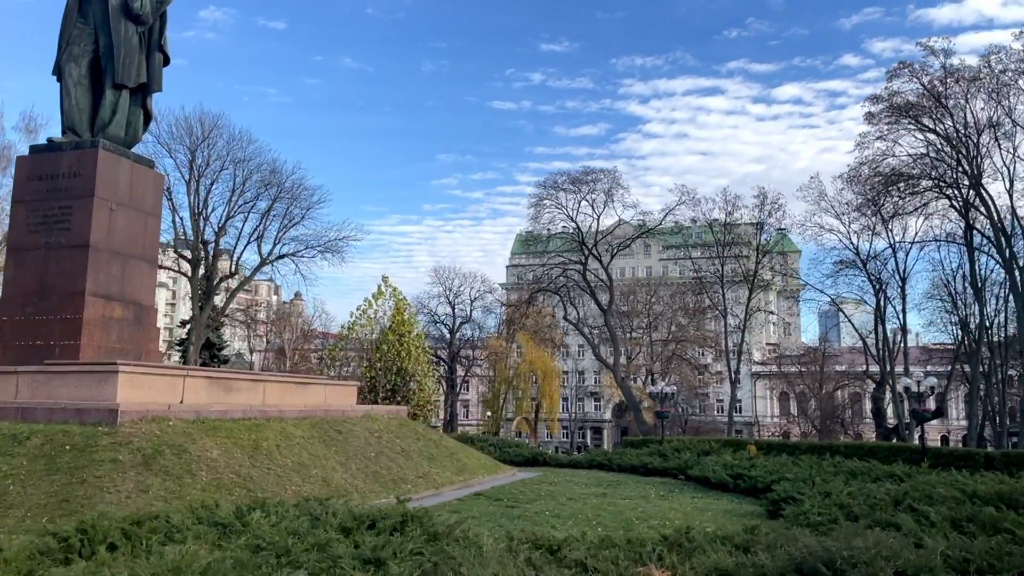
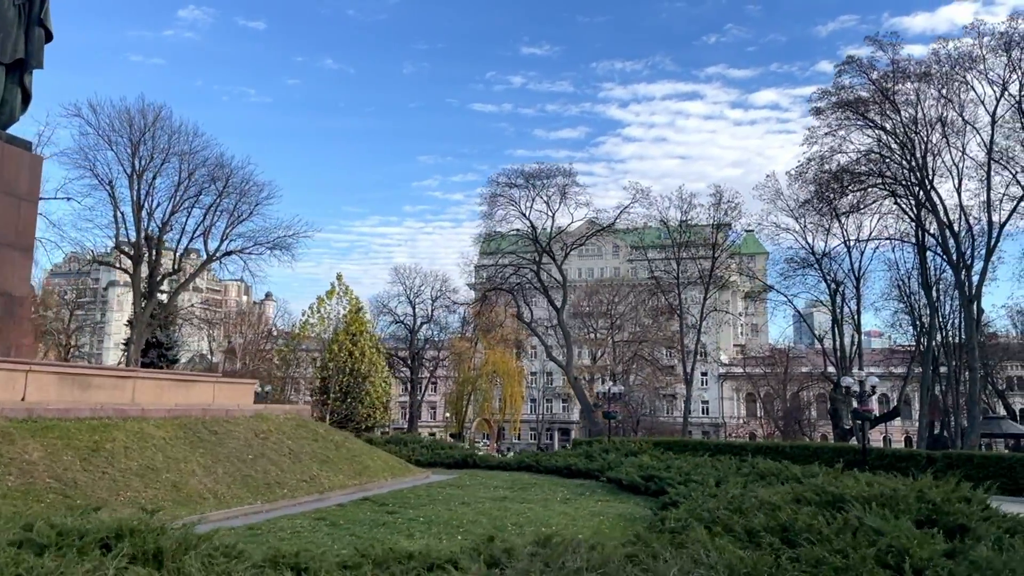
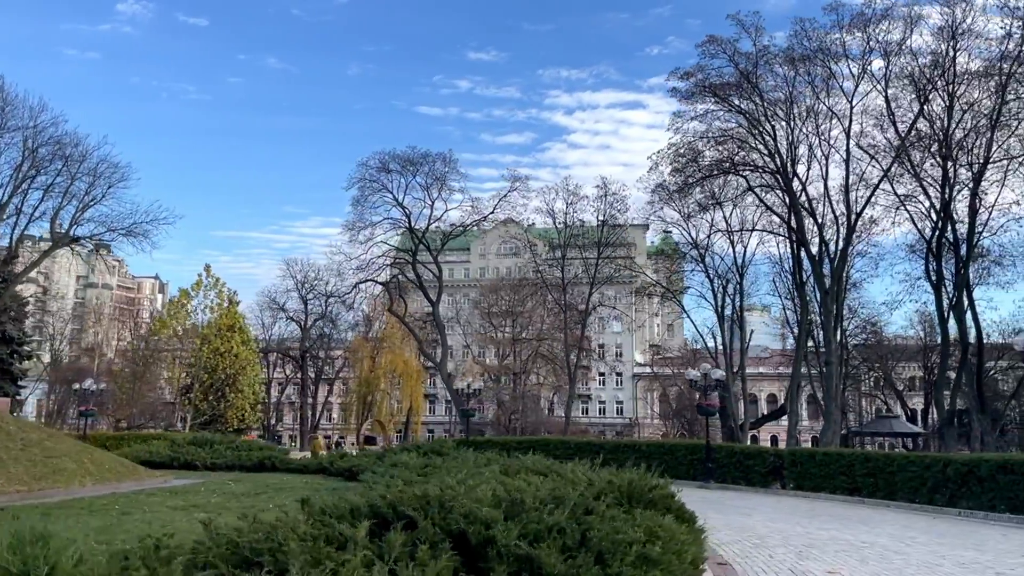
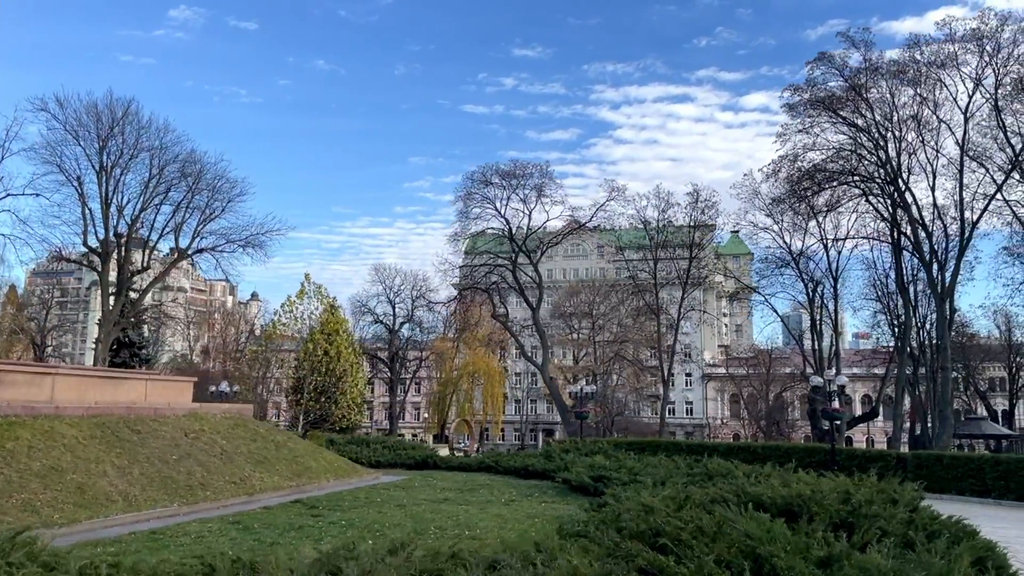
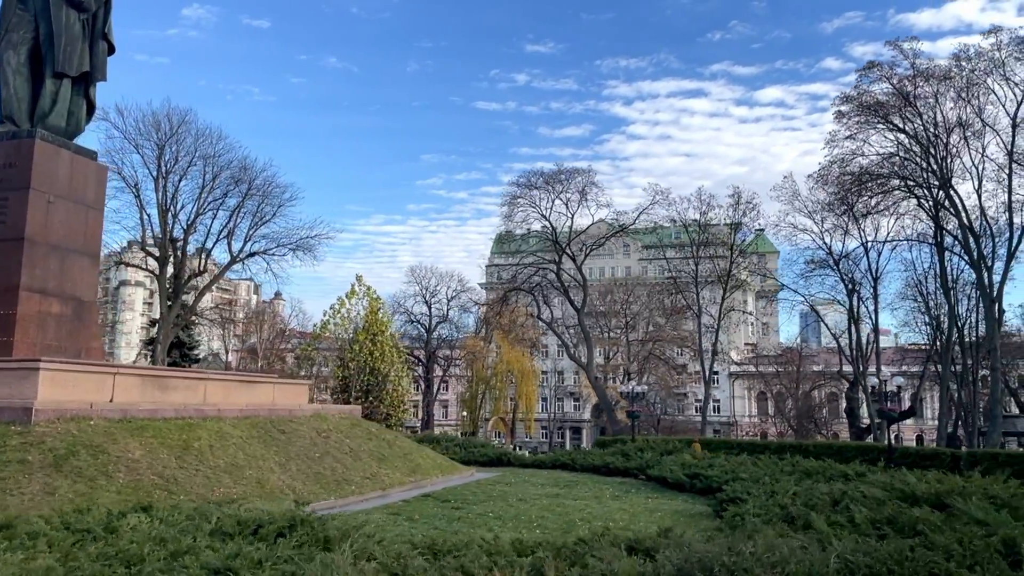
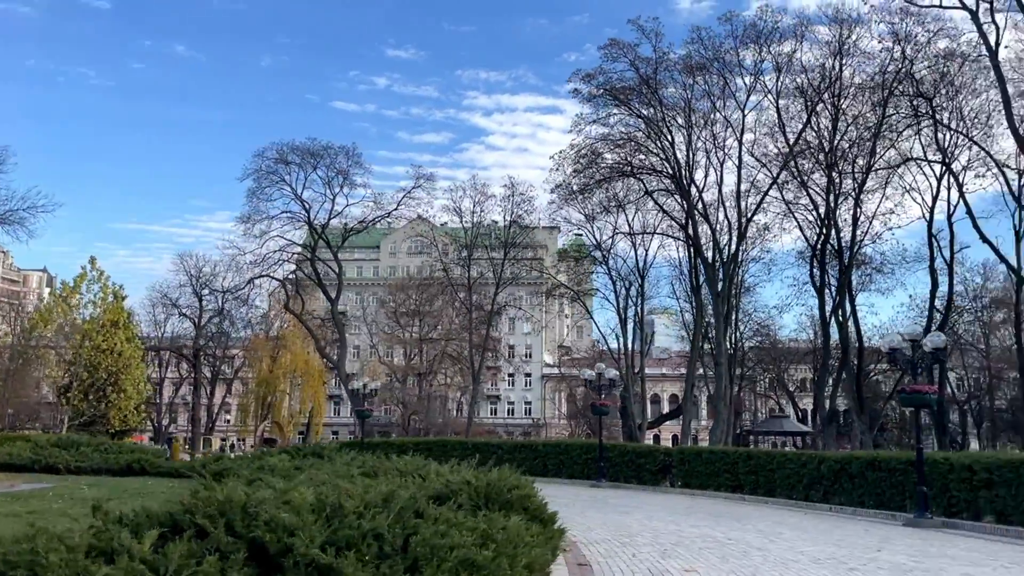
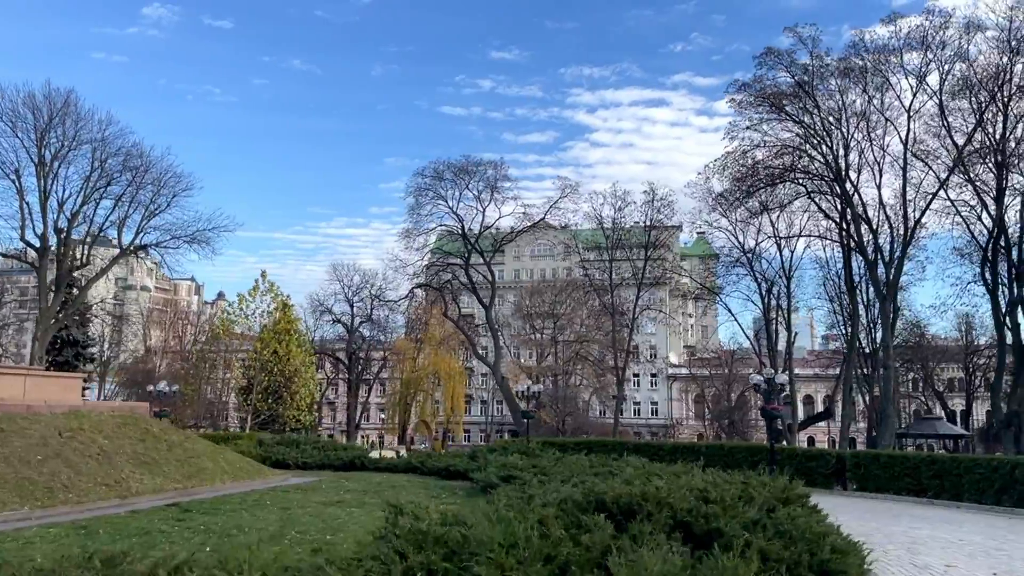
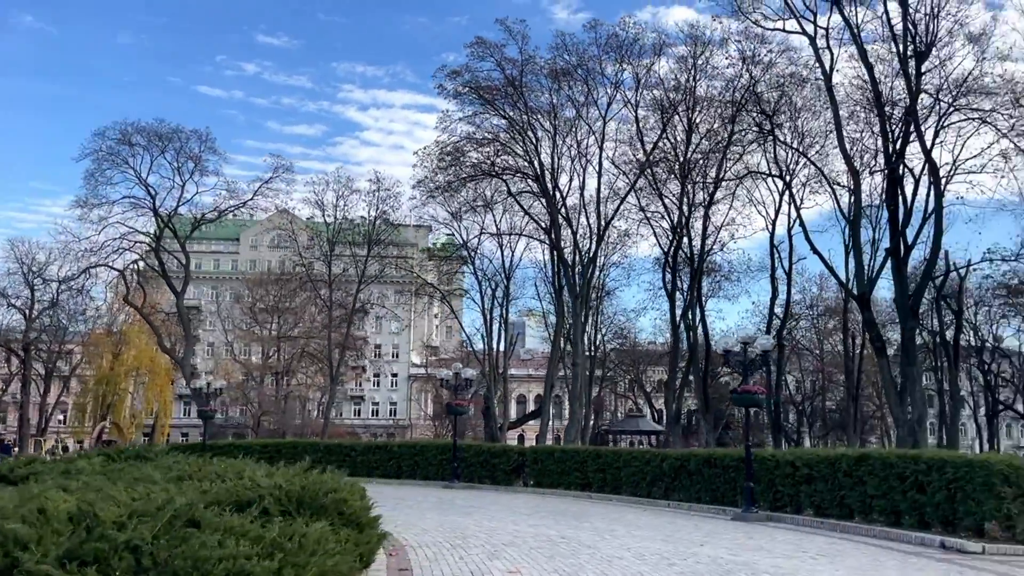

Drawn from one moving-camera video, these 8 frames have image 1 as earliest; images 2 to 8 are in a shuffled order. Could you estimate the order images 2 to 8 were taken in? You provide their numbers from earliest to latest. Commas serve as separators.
5, 2, 4, 7, 3, 6, 8
